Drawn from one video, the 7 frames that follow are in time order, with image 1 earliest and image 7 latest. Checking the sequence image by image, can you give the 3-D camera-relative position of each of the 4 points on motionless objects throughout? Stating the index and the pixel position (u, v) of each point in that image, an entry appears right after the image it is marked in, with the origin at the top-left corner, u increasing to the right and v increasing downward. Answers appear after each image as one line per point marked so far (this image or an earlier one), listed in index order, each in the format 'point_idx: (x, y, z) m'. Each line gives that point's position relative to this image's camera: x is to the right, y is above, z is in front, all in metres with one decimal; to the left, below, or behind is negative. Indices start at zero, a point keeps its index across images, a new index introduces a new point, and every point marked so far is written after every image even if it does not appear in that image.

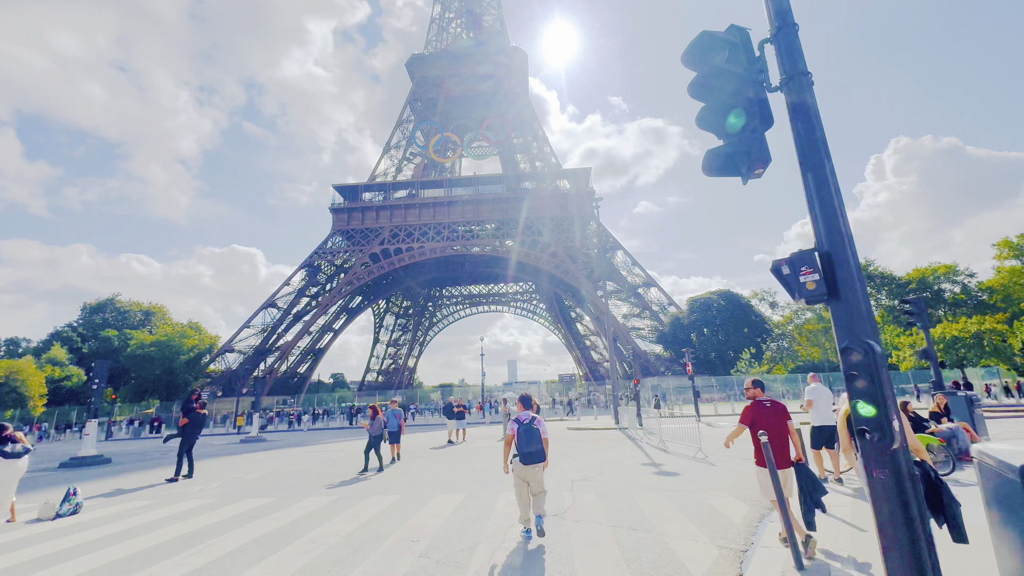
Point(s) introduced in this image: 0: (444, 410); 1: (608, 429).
0: (-2.2, -3.9, +14.3) m
1: (+3.4, -4.8, +15.3) m
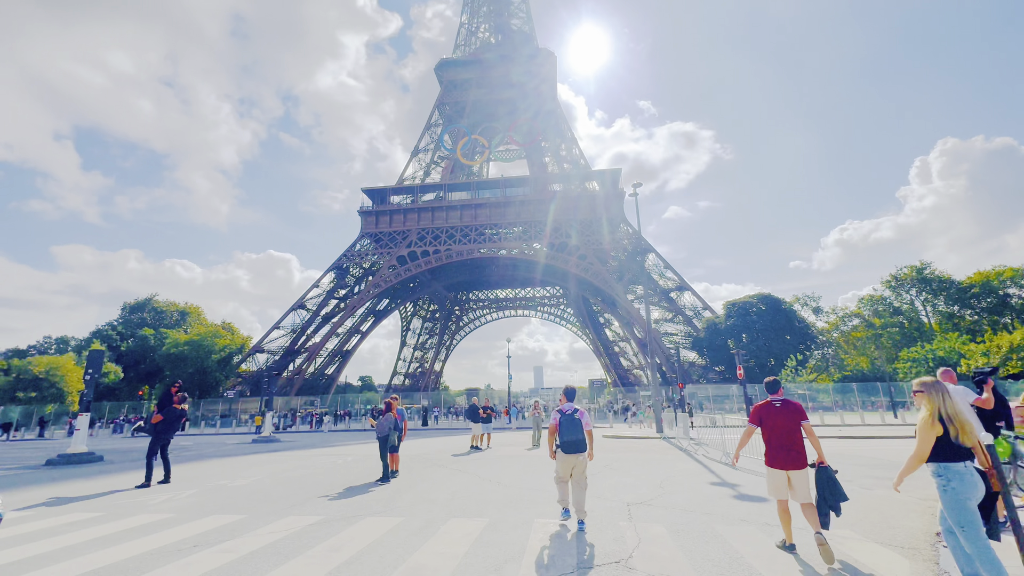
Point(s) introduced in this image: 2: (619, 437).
0: (-1.3, -3.6, +12.9) m
1: (+4.3, -4.6, +13.6) m
2: (+3.5, -4.8, +14.6) m
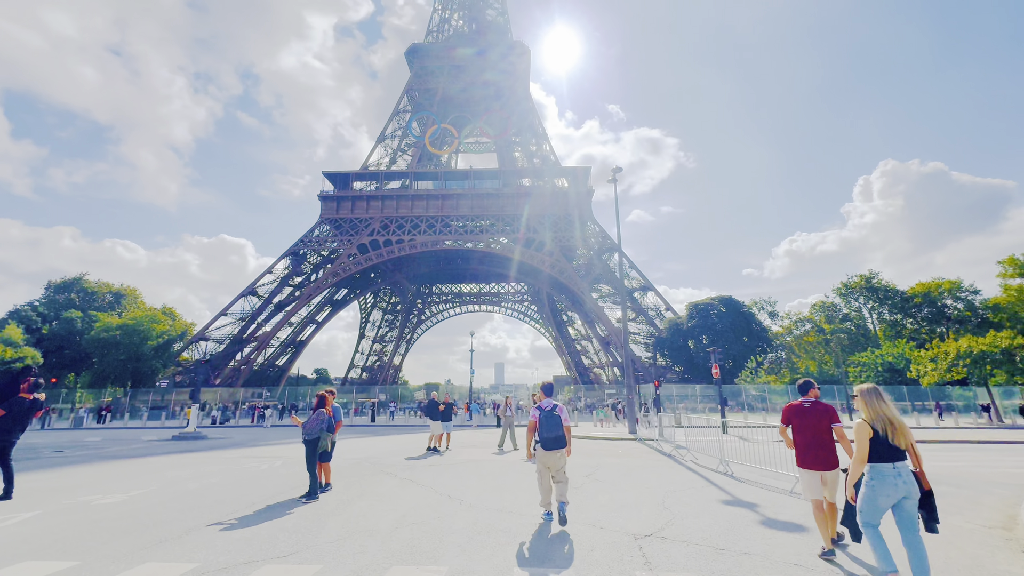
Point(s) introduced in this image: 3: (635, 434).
0: (-2.2, -3.1, +11.5) m
1: (+3.3, -4.3, +12.6) m
2: (+2.4, -4.5, +13.6) m
3: (+3.9, -4.6, +14.3) m
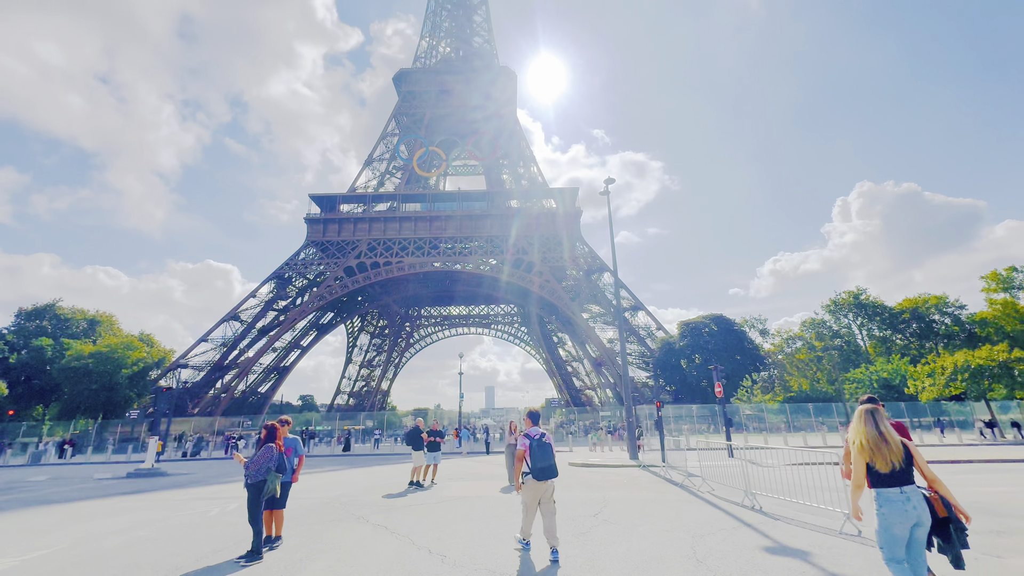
0: (-2.4, -3.5, +10.5) m
1: (+3.1, -4.7, +11.6) m
2: (+2.2, -4.9, +12.6) m
3: (+3.7, -5.1, +13.3) m
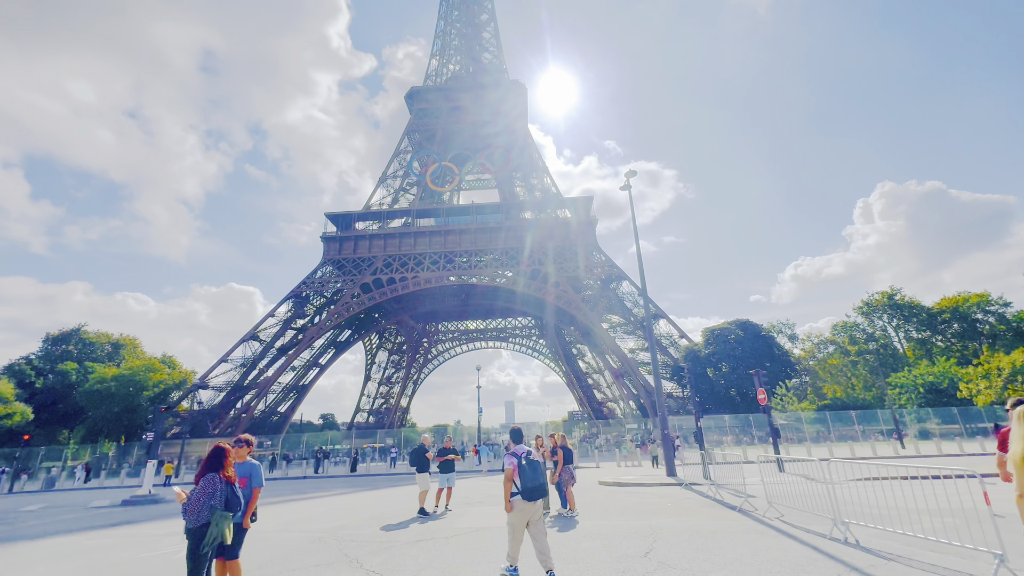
0: (-1.9, -3.6, +9.4) m
1: (+3.6, -4.6, +10.3) m
2: (+2.8, -4.9, +11.3) m
3: (+4.3, -5.0, +12.0) m
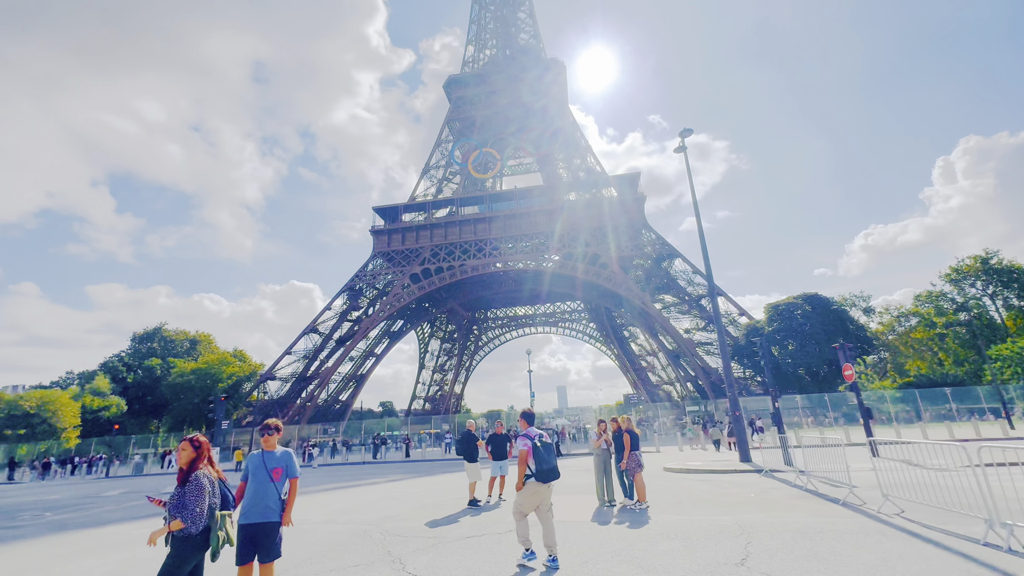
0: (-0.8, -3.1, +8.9) m
1: (+4.9, -3.8, +9.3) m
2: (+4.1, -4.2, +10.4) m
3: (+5.7, -4.2, +10.9) m
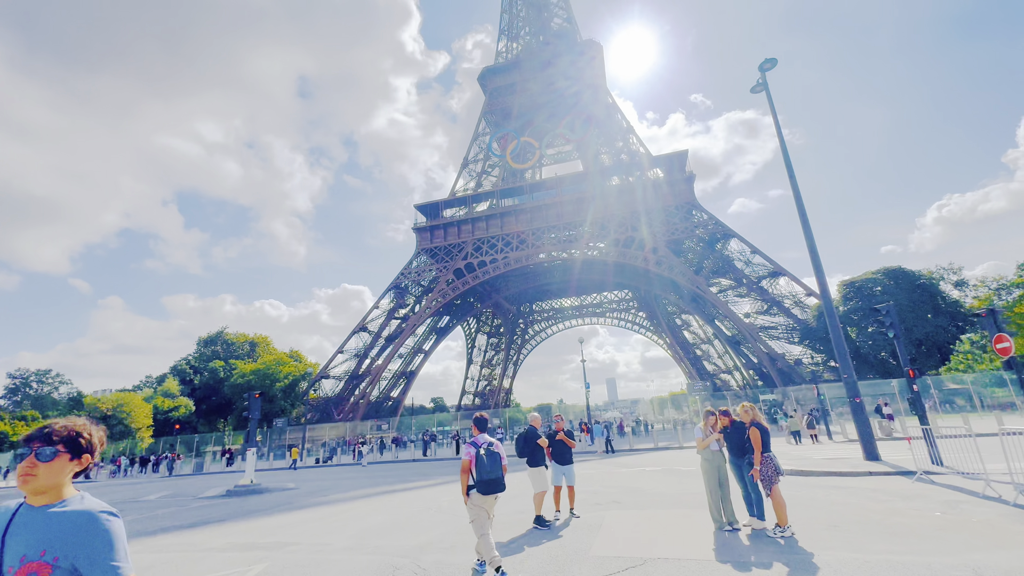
0: (+0.3, -2.5, +7.4) m
1: (+6.0, -3.0, +7.2) m
2: (+5.4, -3.4, +8.4) m
3: (+7.0, -3.3, +8.8) m
